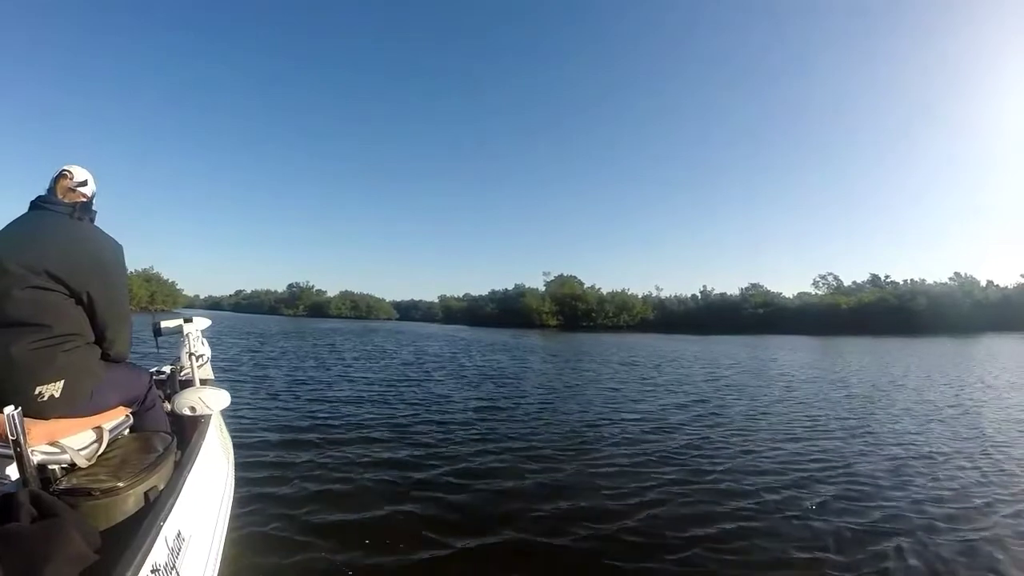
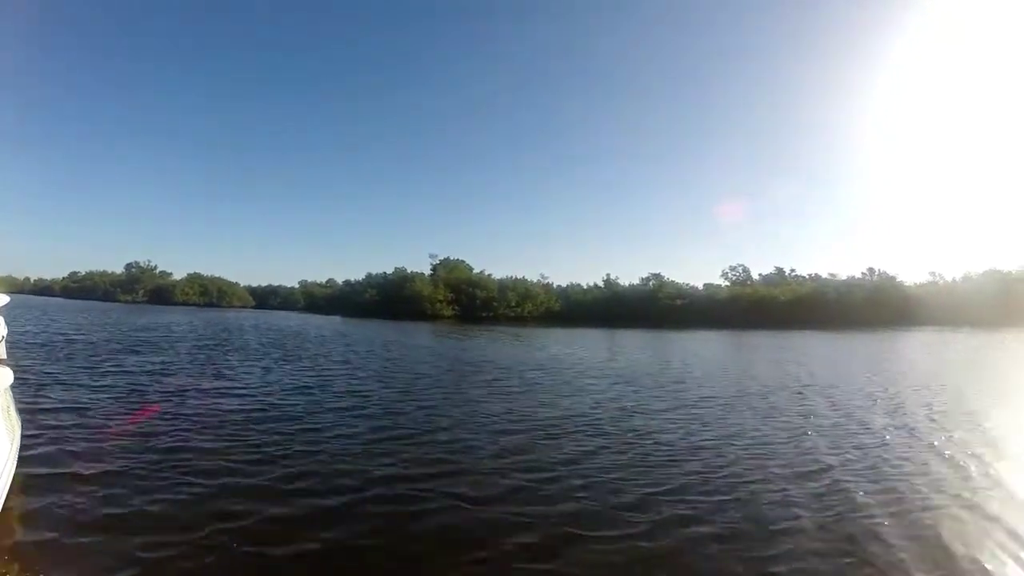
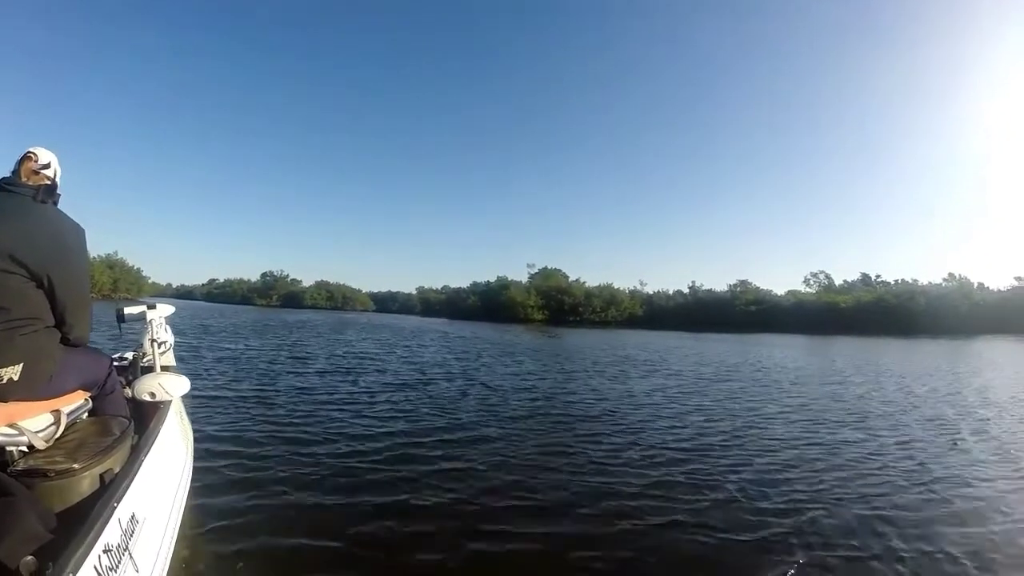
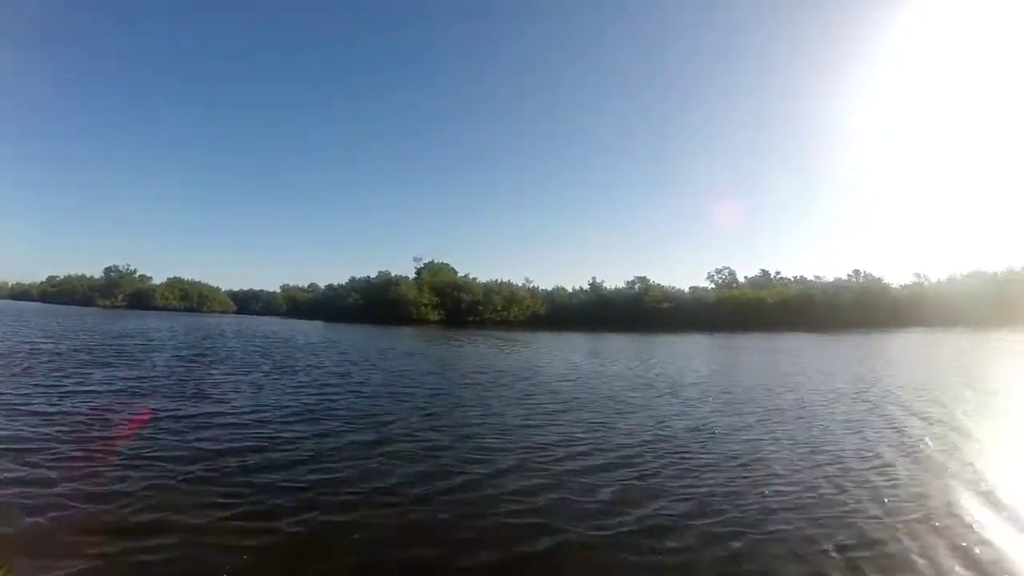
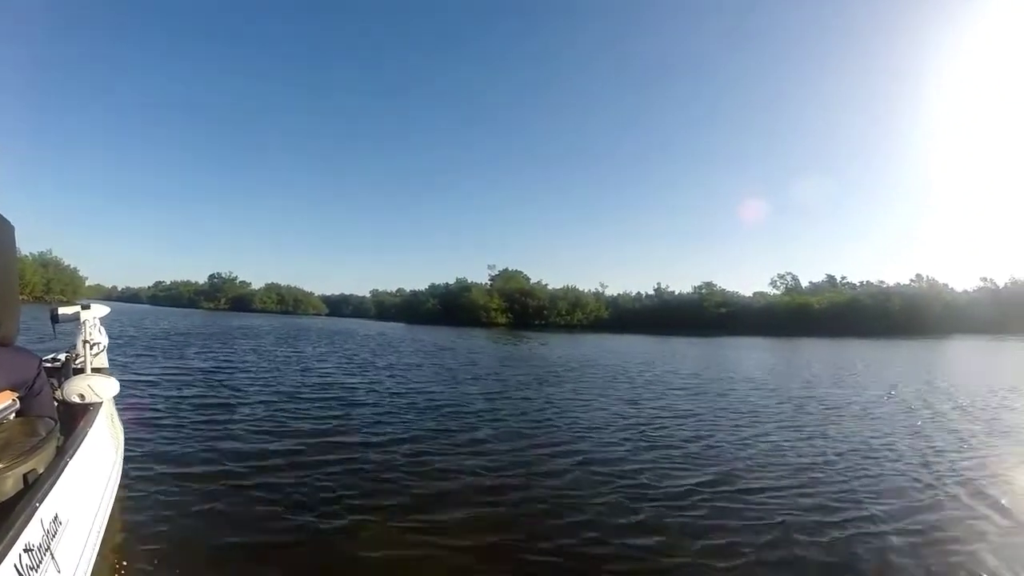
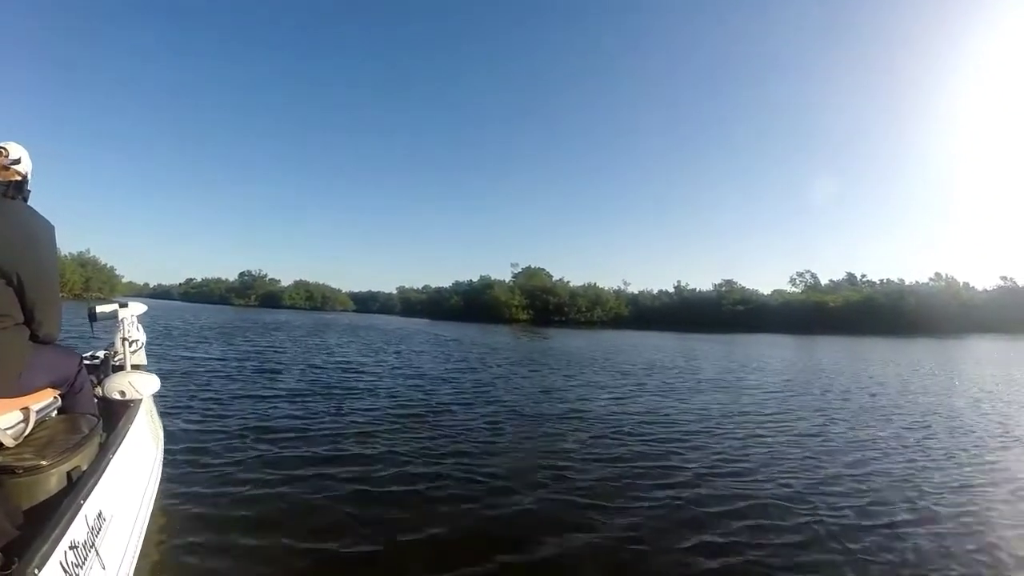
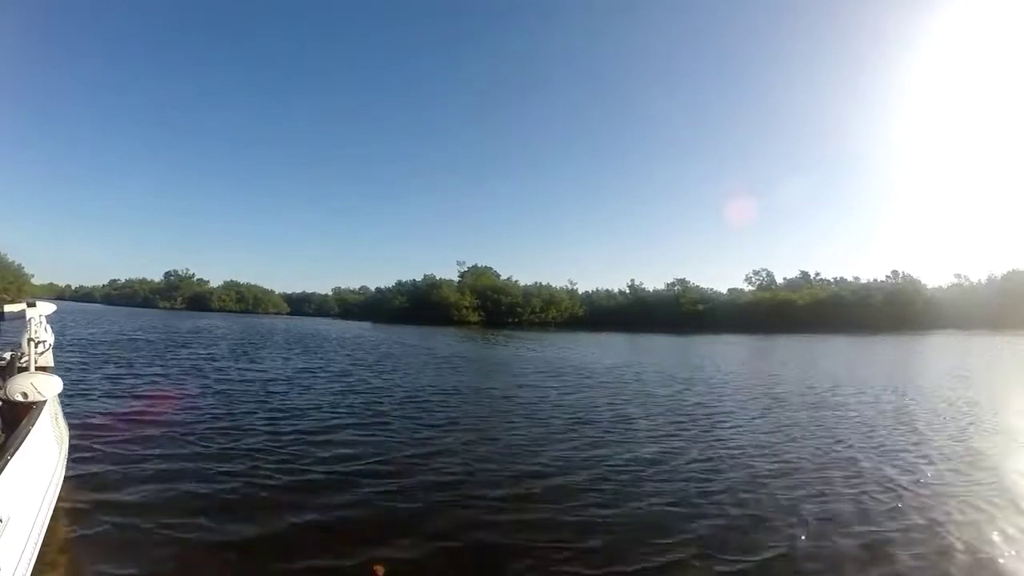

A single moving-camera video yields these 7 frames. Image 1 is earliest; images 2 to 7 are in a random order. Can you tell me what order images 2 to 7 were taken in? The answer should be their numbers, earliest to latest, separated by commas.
3, 6, 5, 7, 2, 4
